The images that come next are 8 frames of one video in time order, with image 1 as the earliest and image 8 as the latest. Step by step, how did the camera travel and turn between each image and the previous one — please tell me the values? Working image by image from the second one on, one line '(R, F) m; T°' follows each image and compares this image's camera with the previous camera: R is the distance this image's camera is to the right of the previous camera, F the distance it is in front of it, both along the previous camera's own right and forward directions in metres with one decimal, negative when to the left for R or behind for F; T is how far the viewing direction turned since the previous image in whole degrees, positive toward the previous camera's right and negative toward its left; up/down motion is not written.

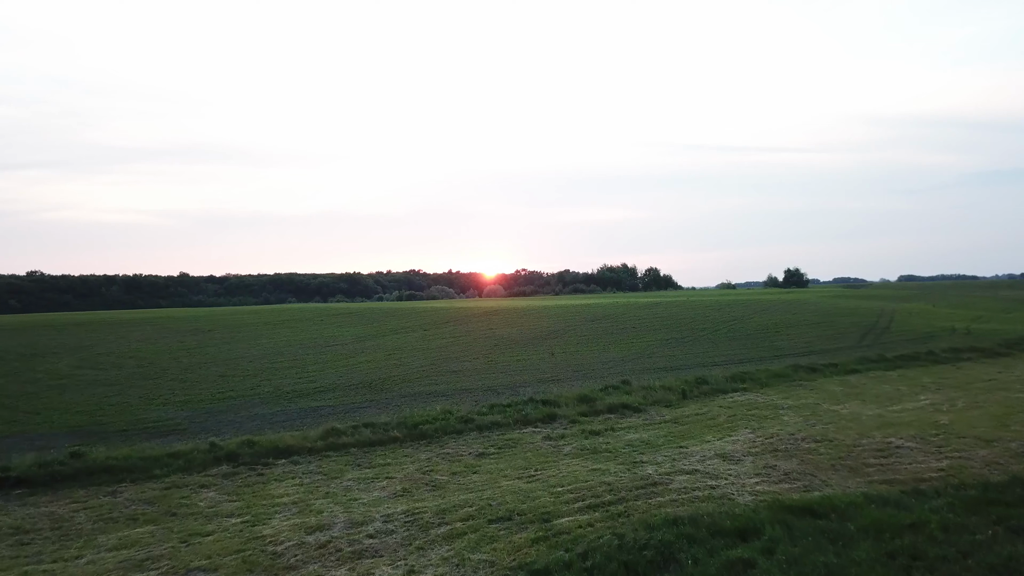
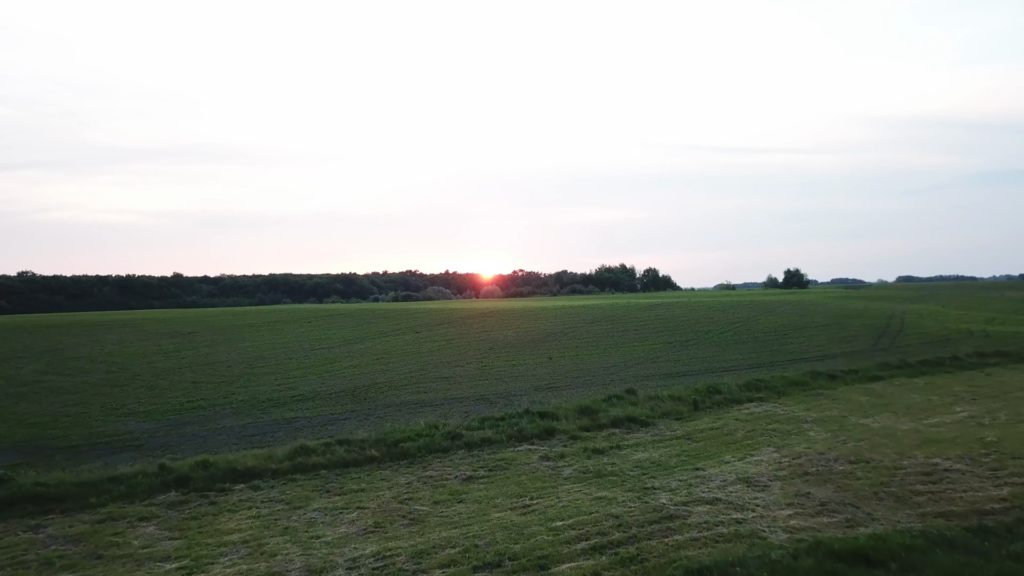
(+0.1, +2.0) m; 0°
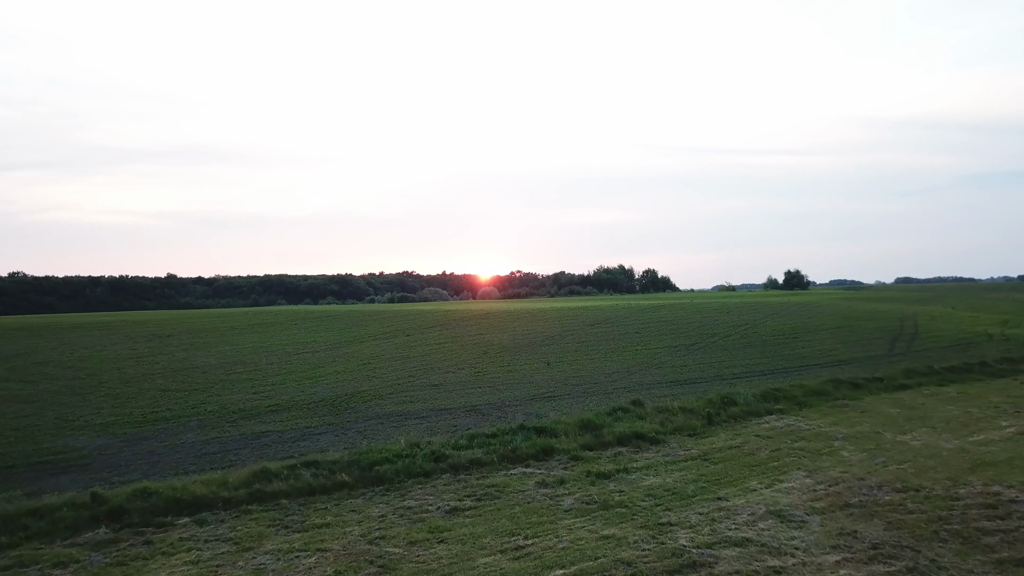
(+0.1, +2.0) m; 0°
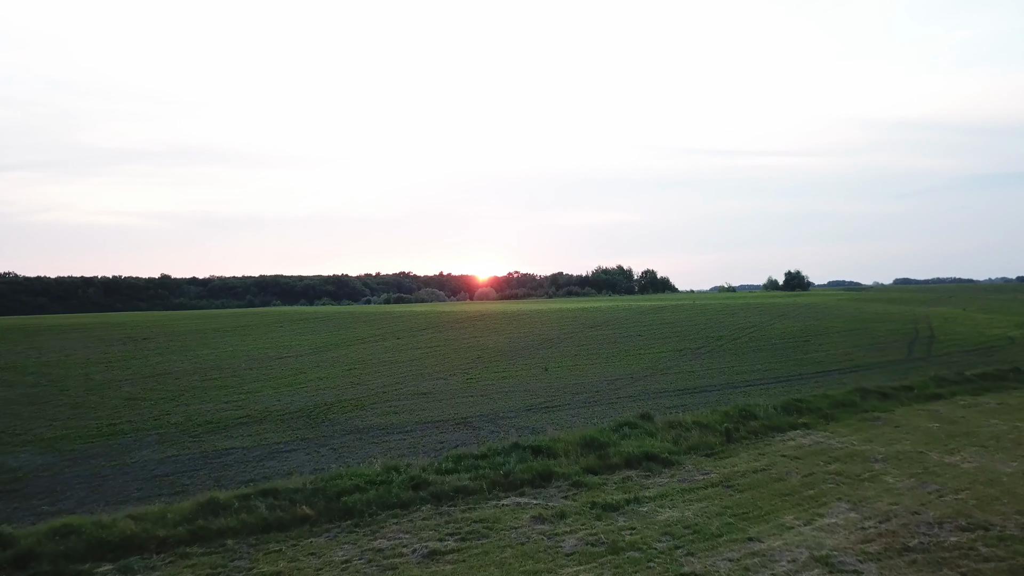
(+0.1, +2.0) m; 0°
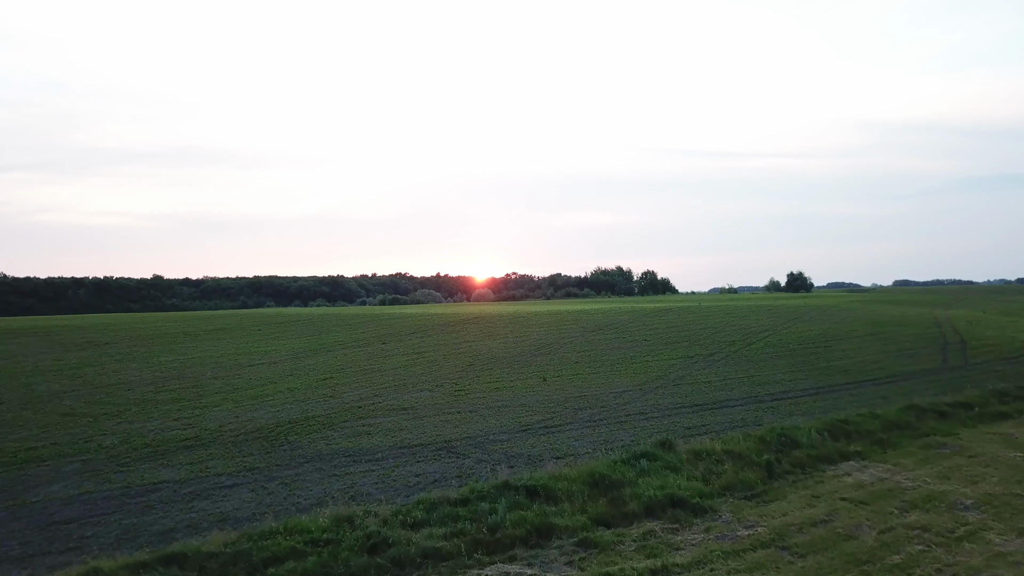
(+0.1, +3.0) m; 0°
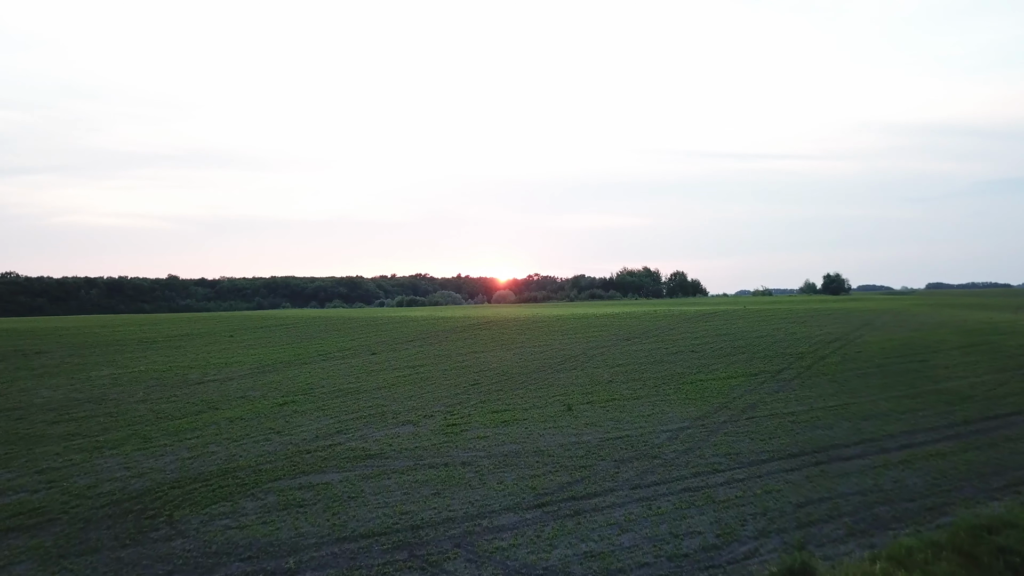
(+0.2, +6.4) m; -2°
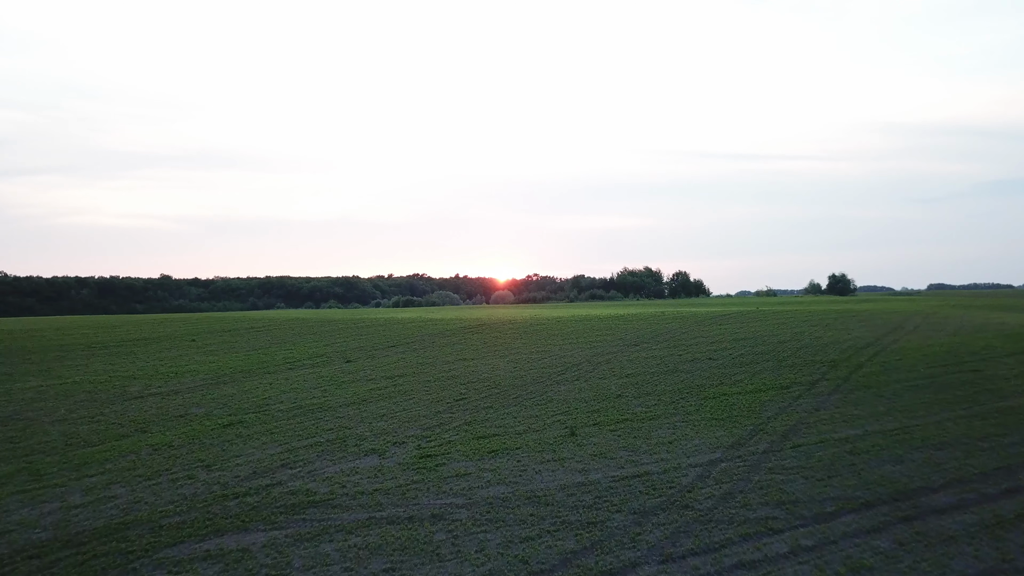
(+0.2, +3.5) m; 0°
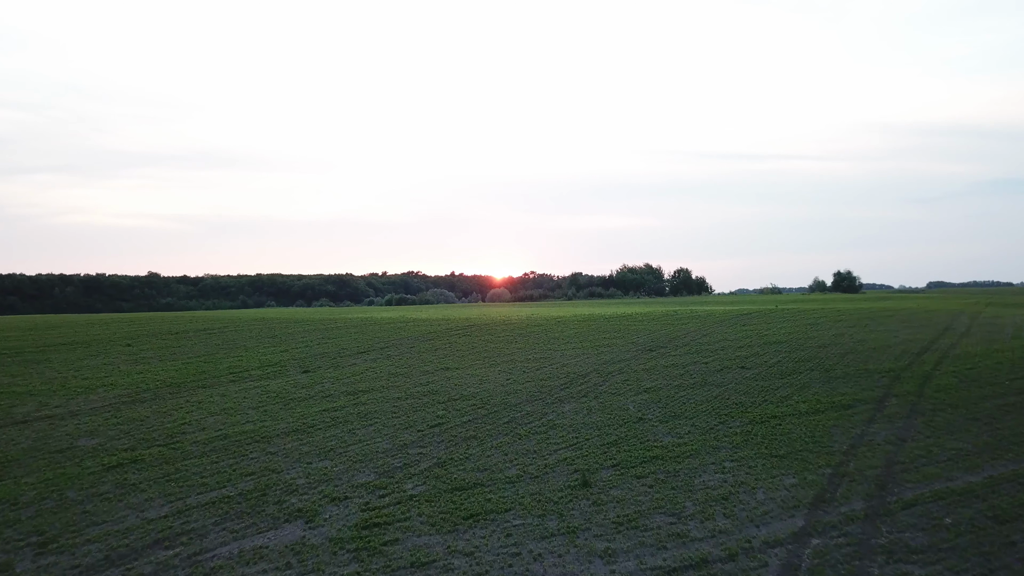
(+0.1, +4.5) m; 0°
